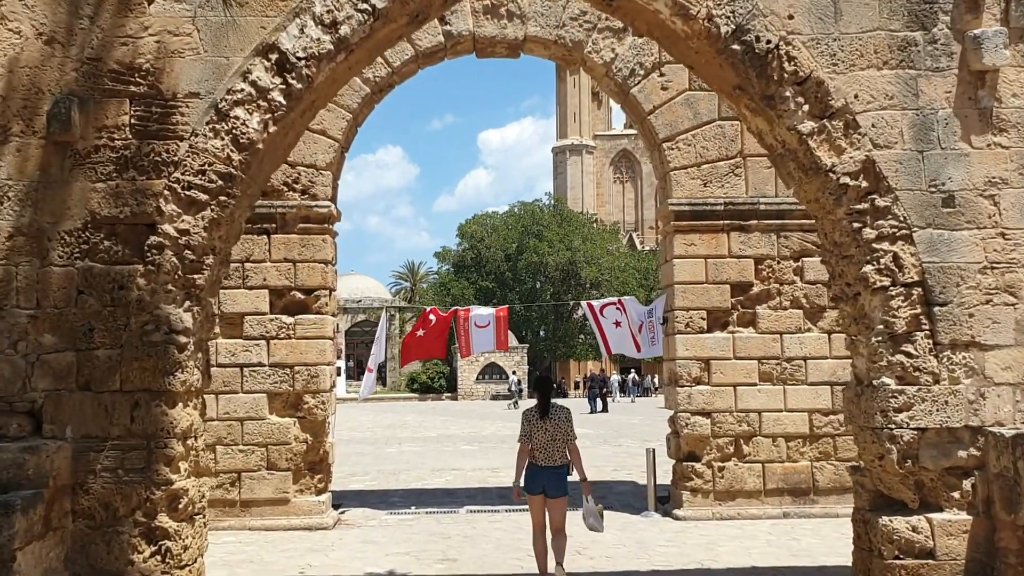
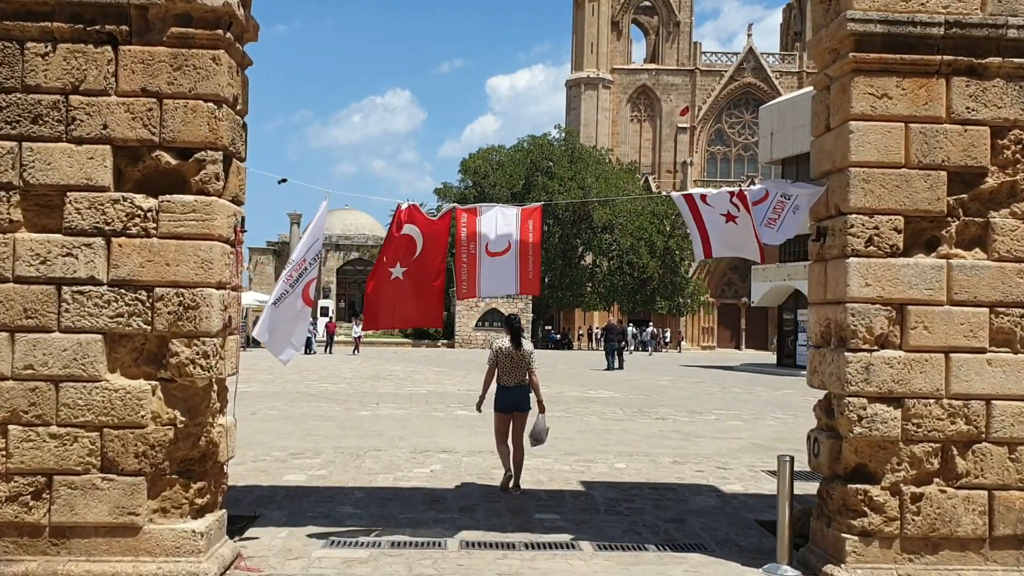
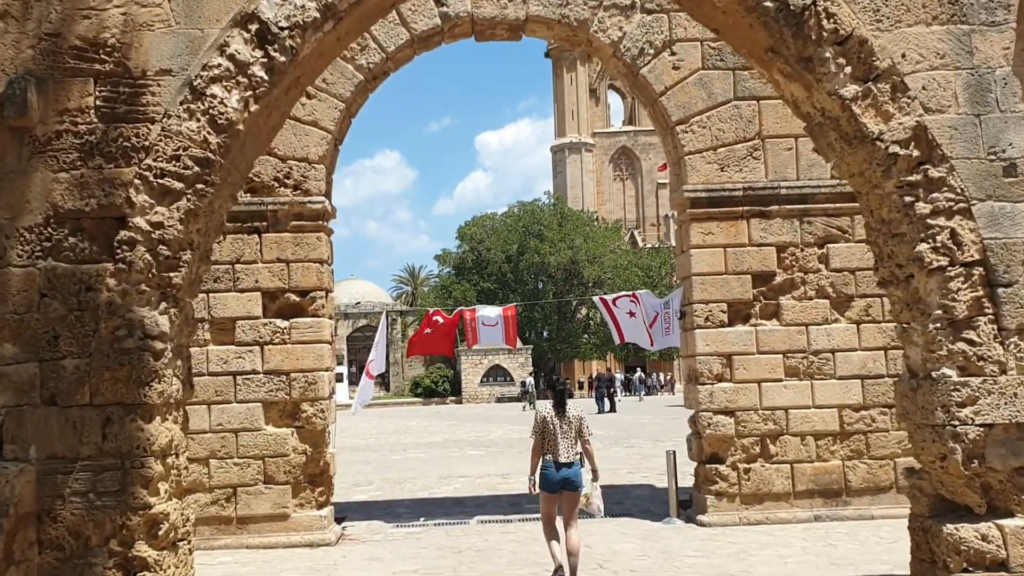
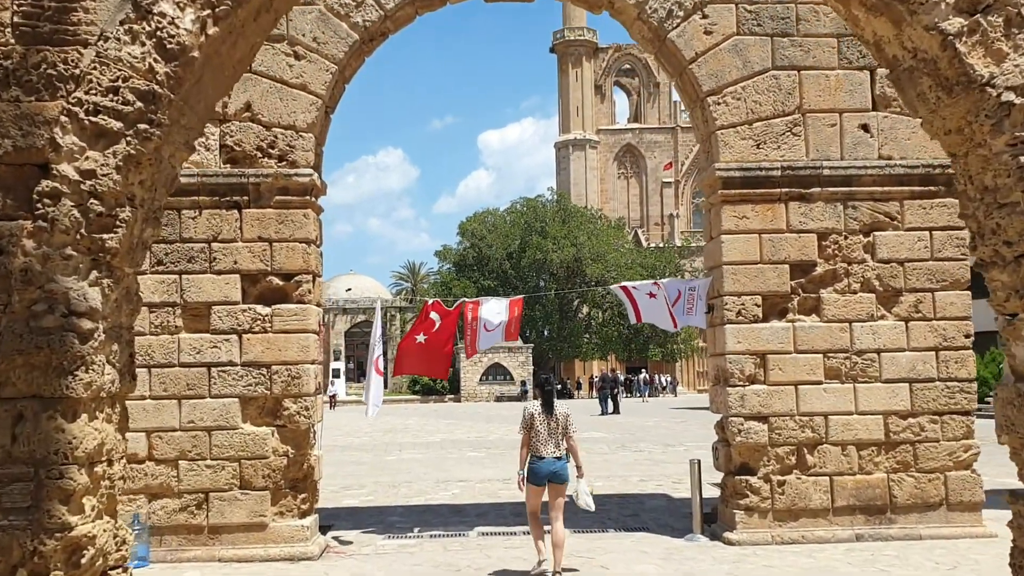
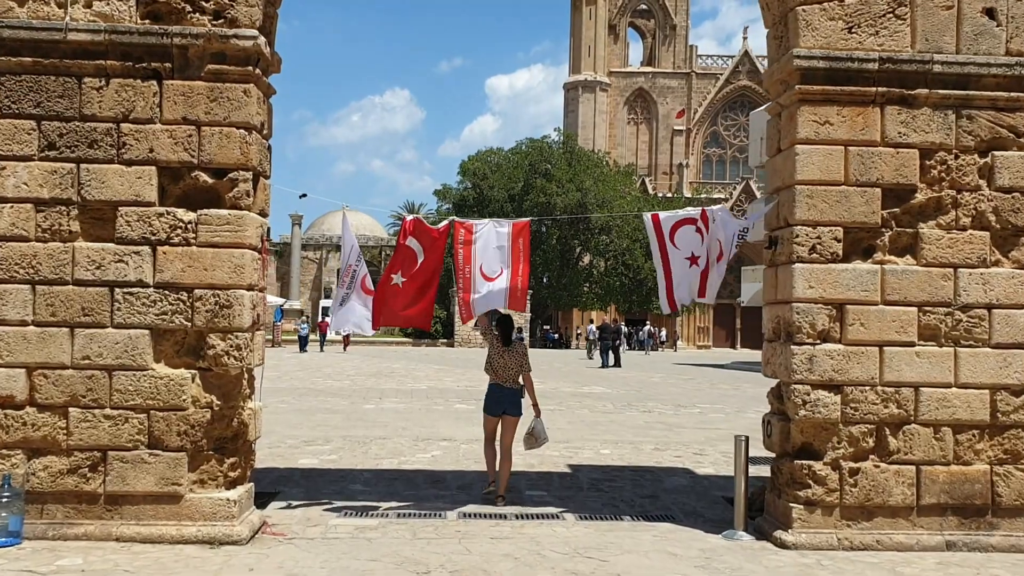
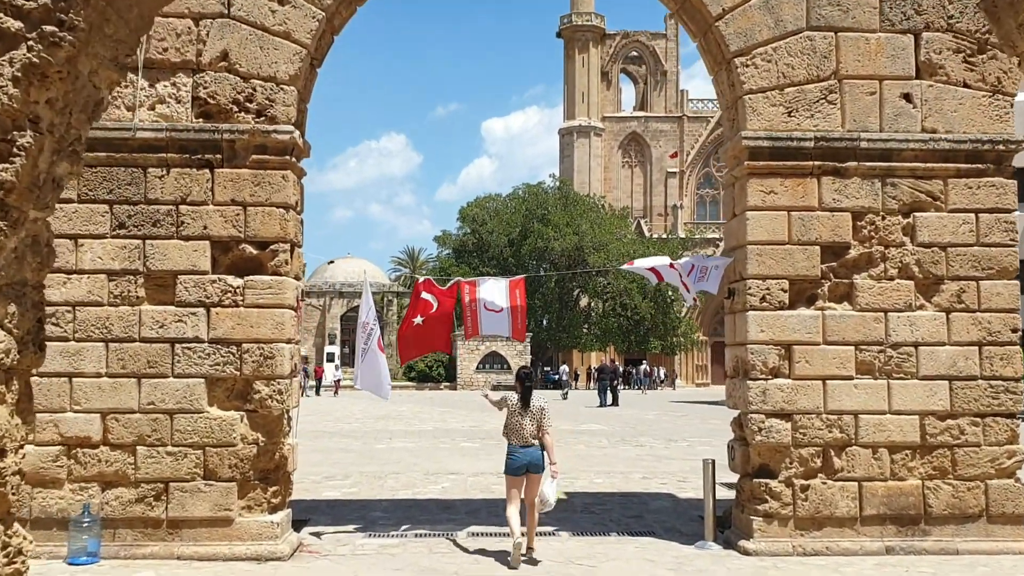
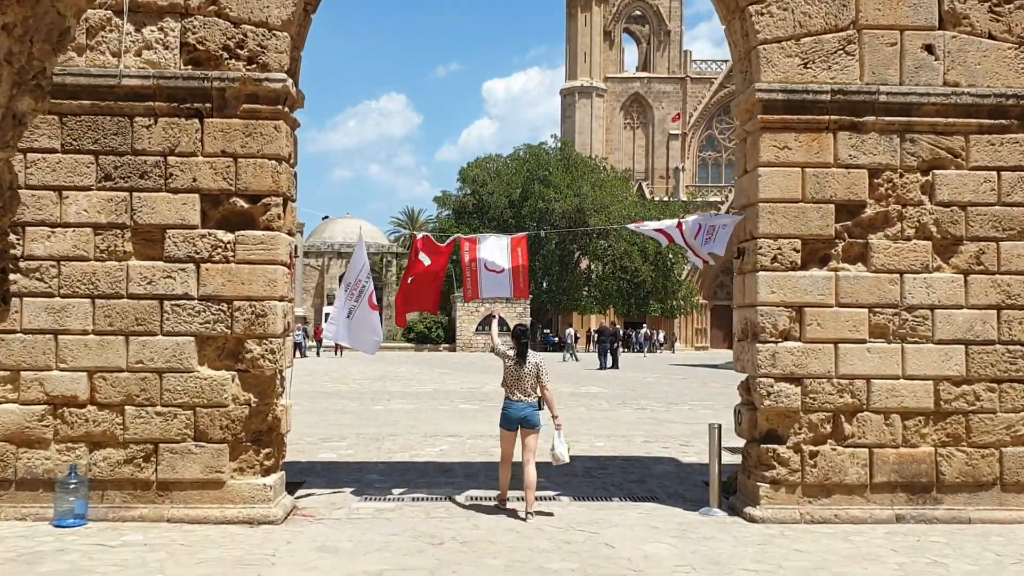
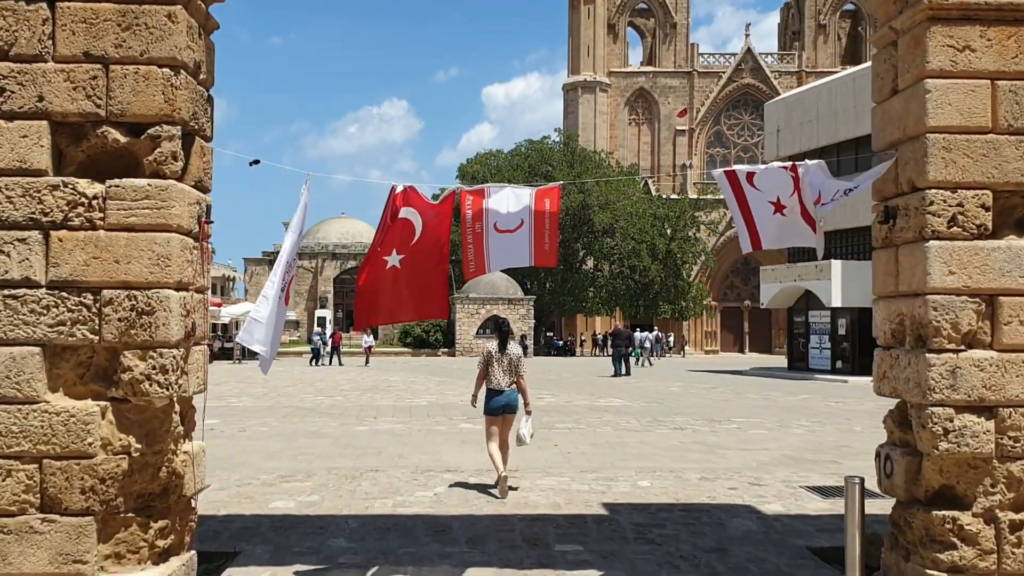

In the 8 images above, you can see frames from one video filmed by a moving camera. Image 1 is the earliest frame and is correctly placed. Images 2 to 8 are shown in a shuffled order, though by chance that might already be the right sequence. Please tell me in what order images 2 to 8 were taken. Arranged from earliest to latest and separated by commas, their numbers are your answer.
3, 4, 6, 7, 5, 2, 8
